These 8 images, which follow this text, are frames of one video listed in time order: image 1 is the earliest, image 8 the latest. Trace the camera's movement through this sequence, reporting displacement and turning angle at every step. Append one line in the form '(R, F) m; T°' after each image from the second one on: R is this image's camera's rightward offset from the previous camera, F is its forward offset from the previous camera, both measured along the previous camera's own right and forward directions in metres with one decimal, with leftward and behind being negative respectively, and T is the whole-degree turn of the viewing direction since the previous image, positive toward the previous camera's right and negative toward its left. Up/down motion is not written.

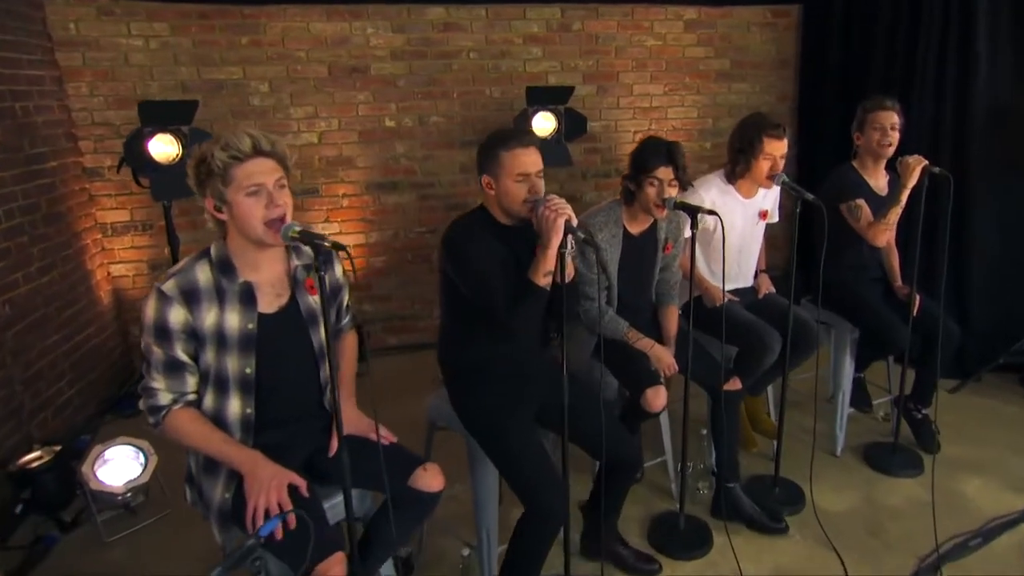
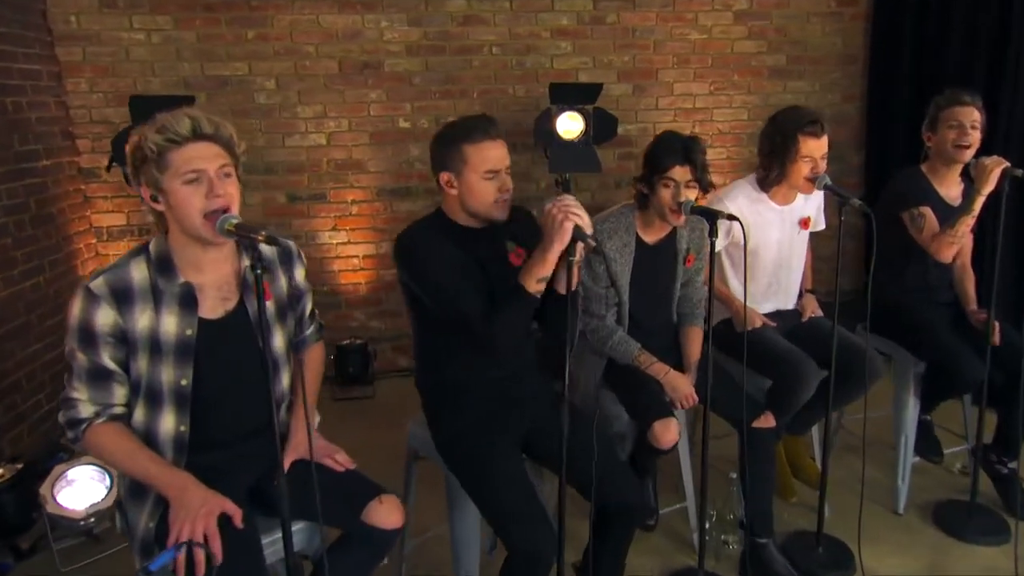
(+0.2, +0.4) m; -6°
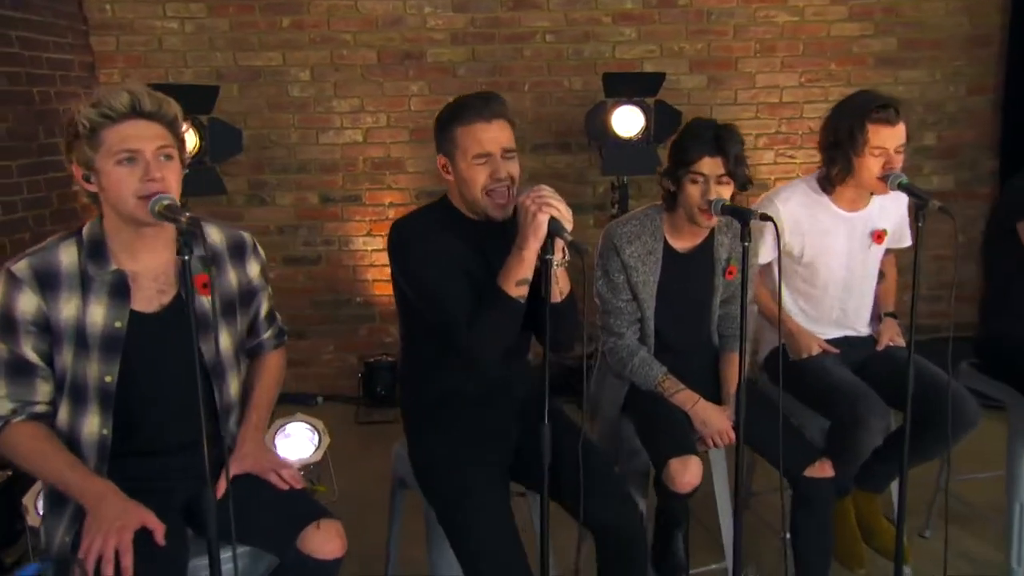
(+0.3, +0.4) m; -9°
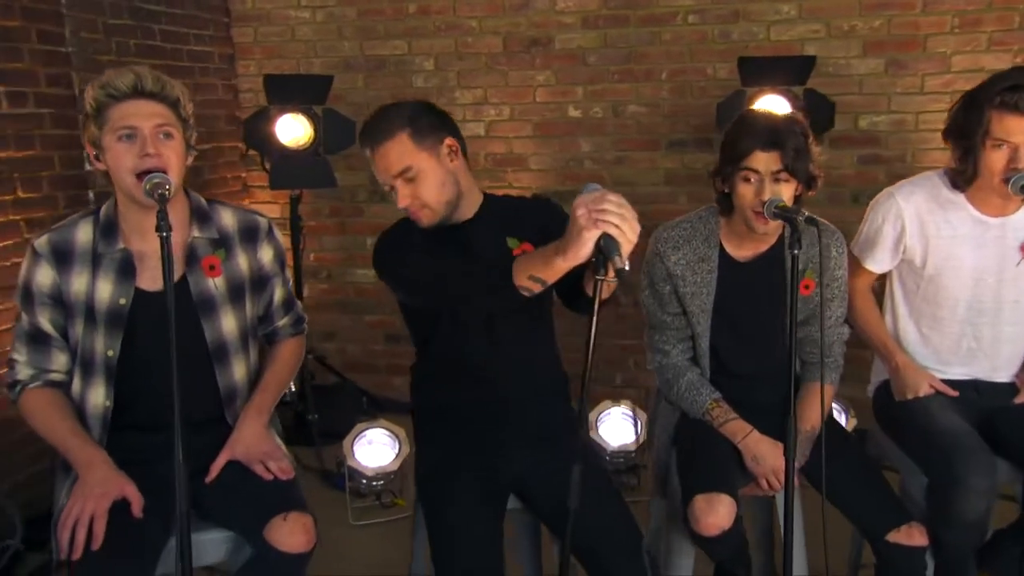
(+0.3, +0.4) m; -15°
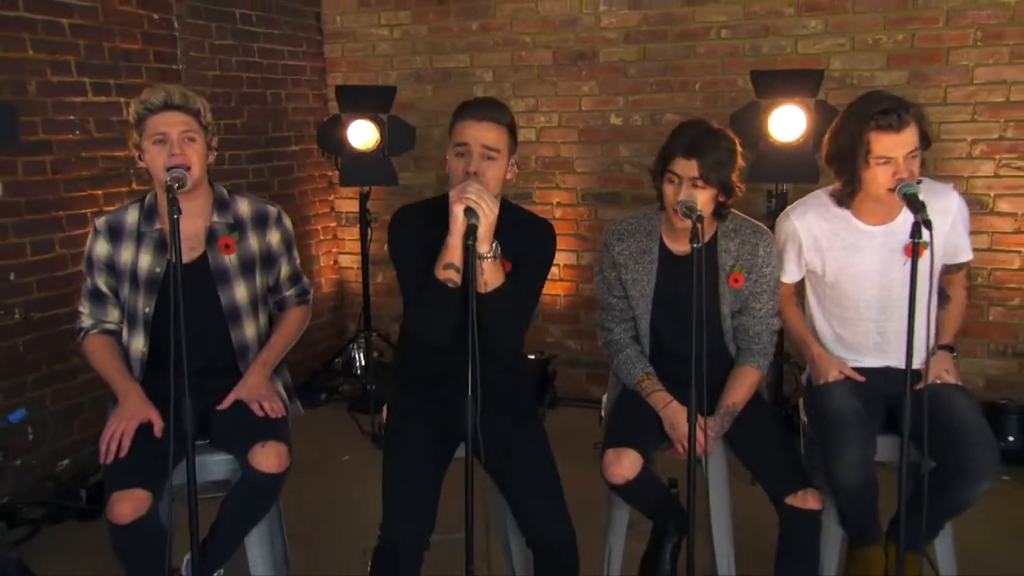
(+0.3, -0.2) m; -9°
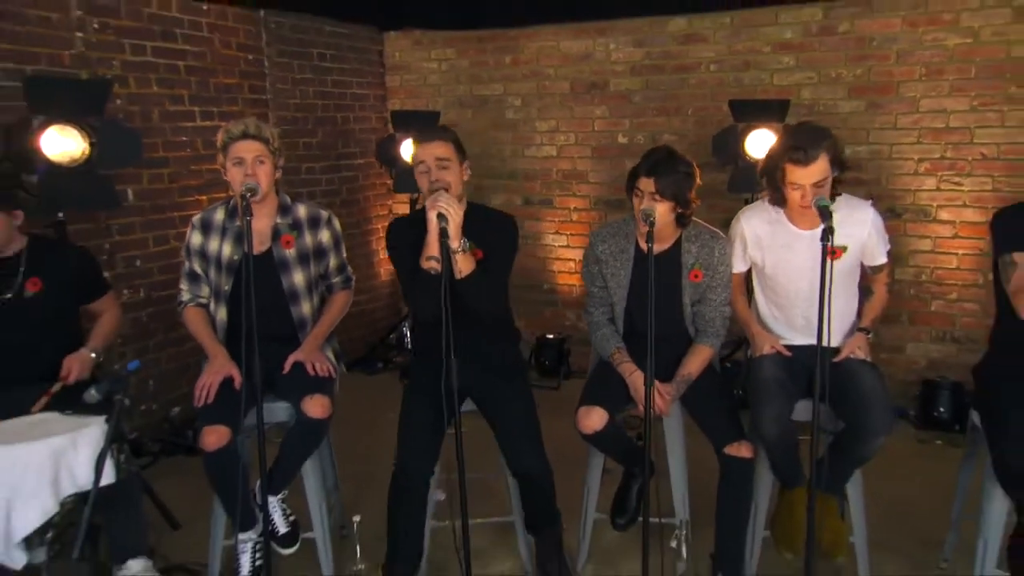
(+0.2, -0.6) m; -4°
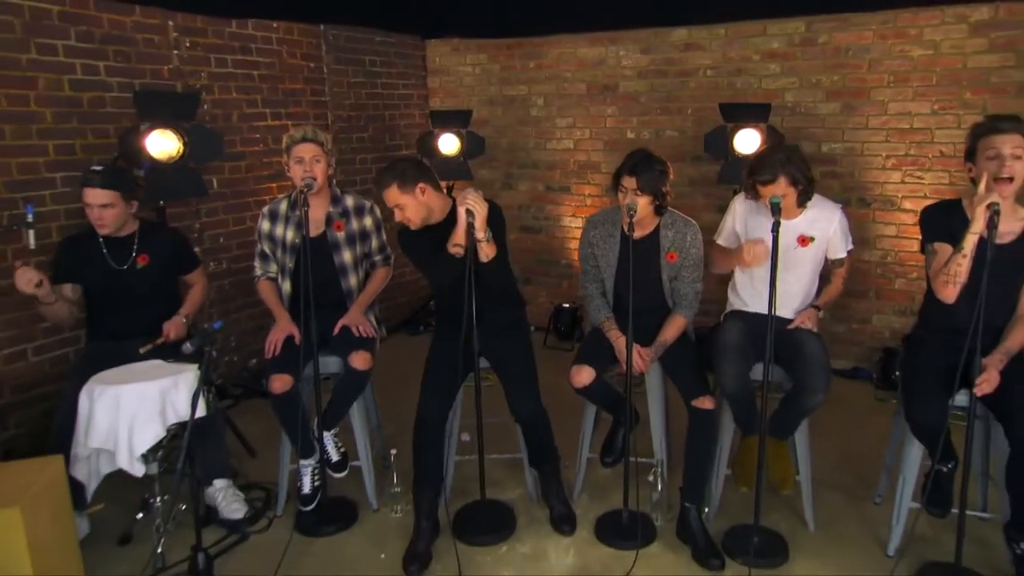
(+0.2, -0.5) m; -4°
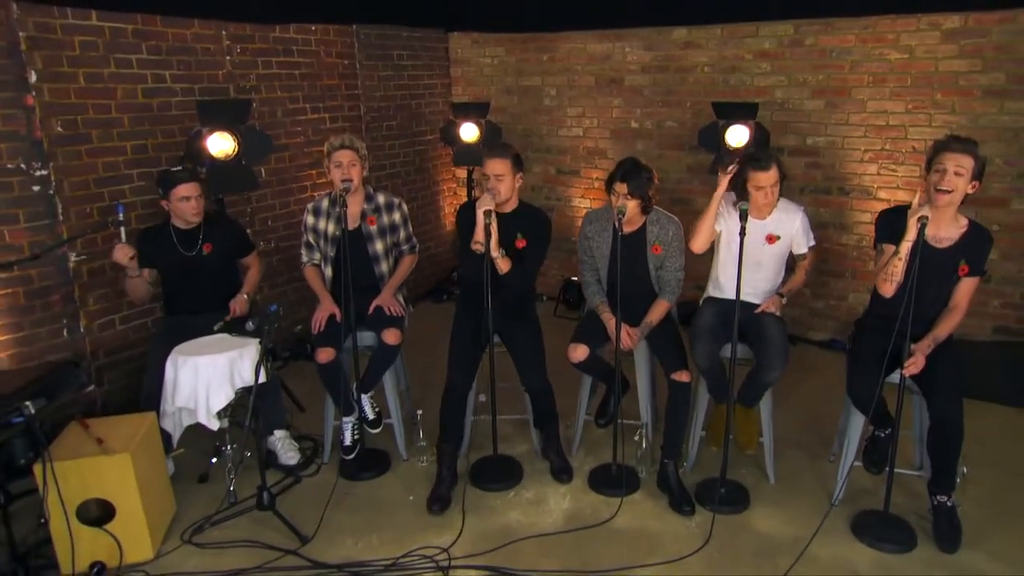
(+0.2, -0.5) m; -3°
